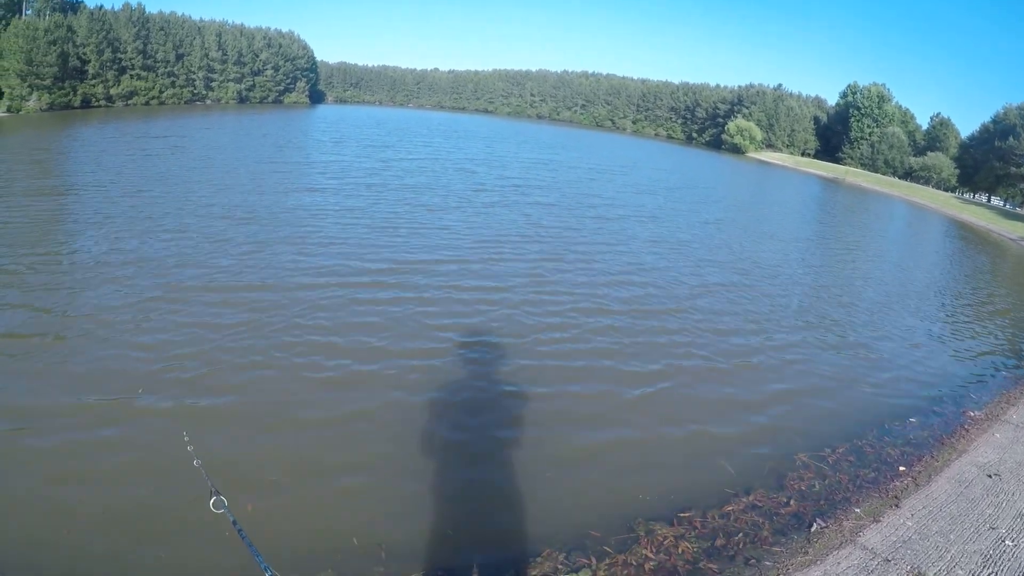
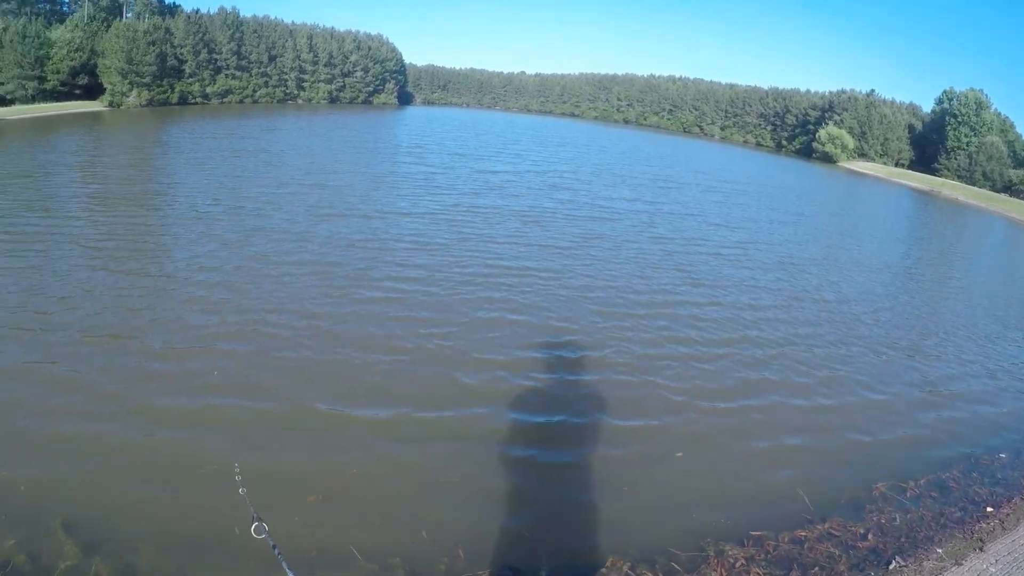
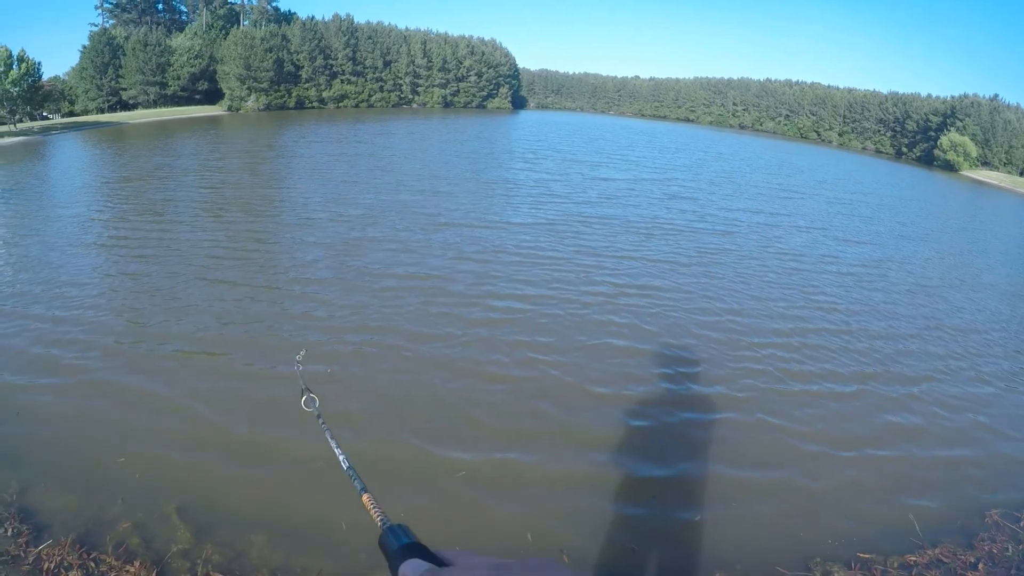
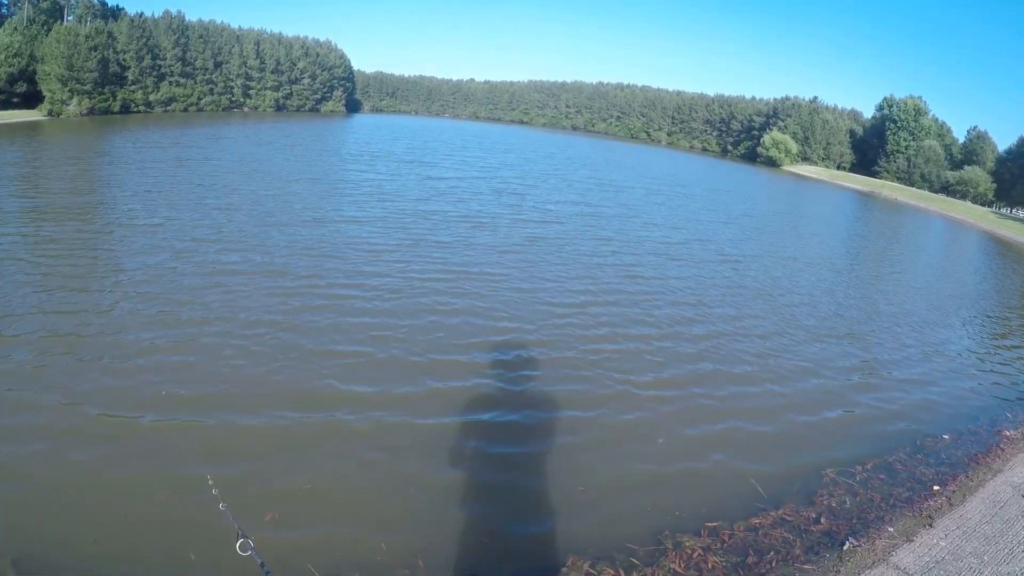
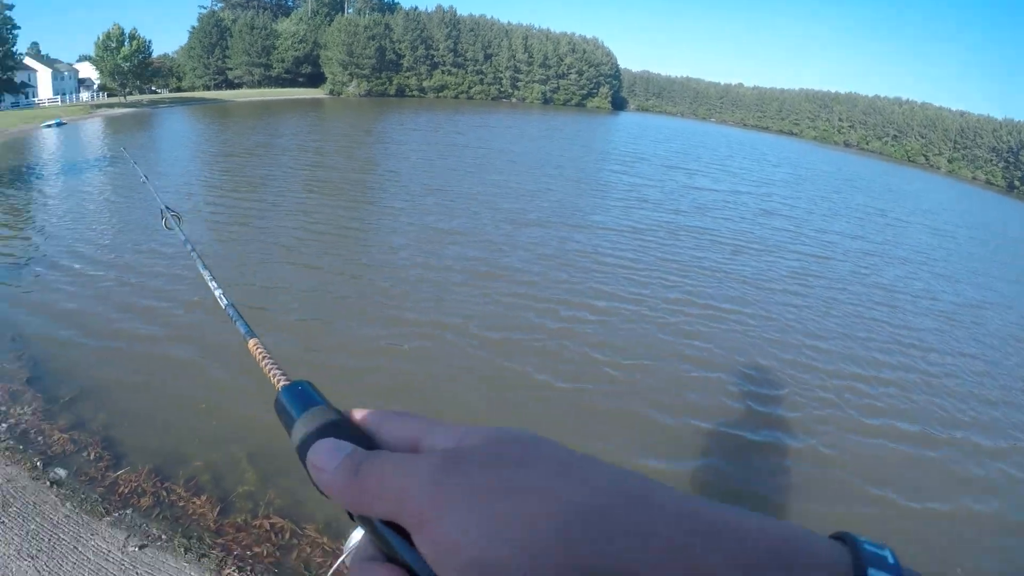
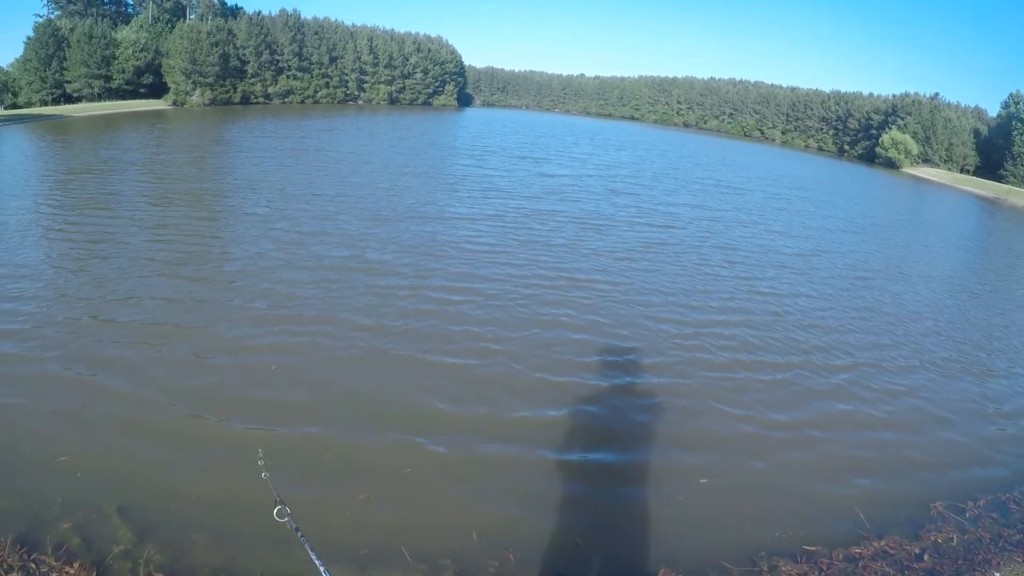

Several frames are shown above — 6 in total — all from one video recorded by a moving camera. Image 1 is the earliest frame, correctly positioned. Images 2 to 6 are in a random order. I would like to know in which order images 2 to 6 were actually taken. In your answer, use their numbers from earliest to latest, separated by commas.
4, 2, 6, 3, 5
